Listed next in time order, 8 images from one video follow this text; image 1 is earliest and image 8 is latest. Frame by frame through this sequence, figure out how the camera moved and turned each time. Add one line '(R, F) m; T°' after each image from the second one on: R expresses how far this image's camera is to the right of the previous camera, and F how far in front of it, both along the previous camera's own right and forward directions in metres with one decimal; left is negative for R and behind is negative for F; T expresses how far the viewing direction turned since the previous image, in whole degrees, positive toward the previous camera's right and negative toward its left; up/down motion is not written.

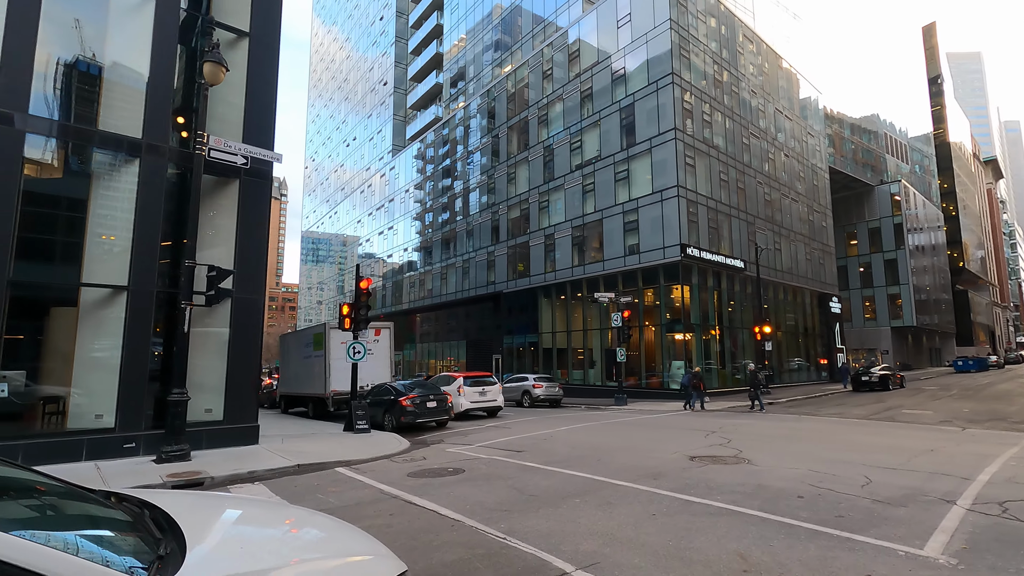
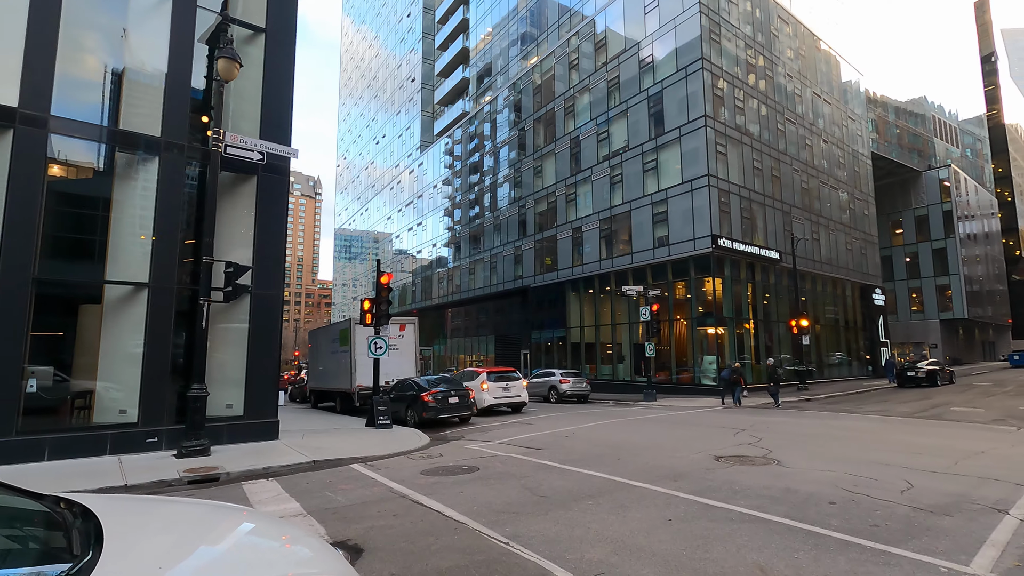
(+0.3, +0.3) m; -3°
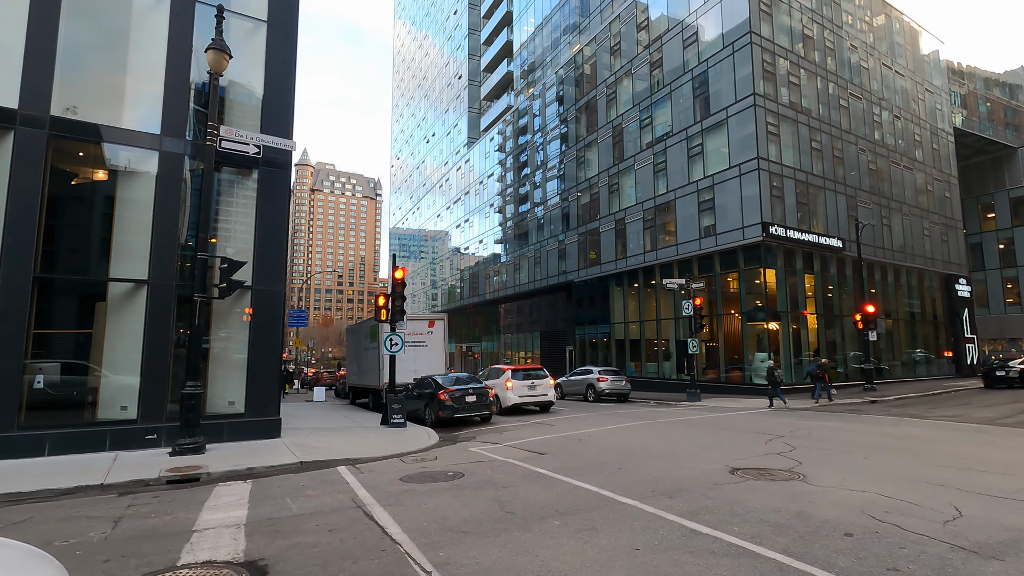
(+1.1, +0.8) m; -6°
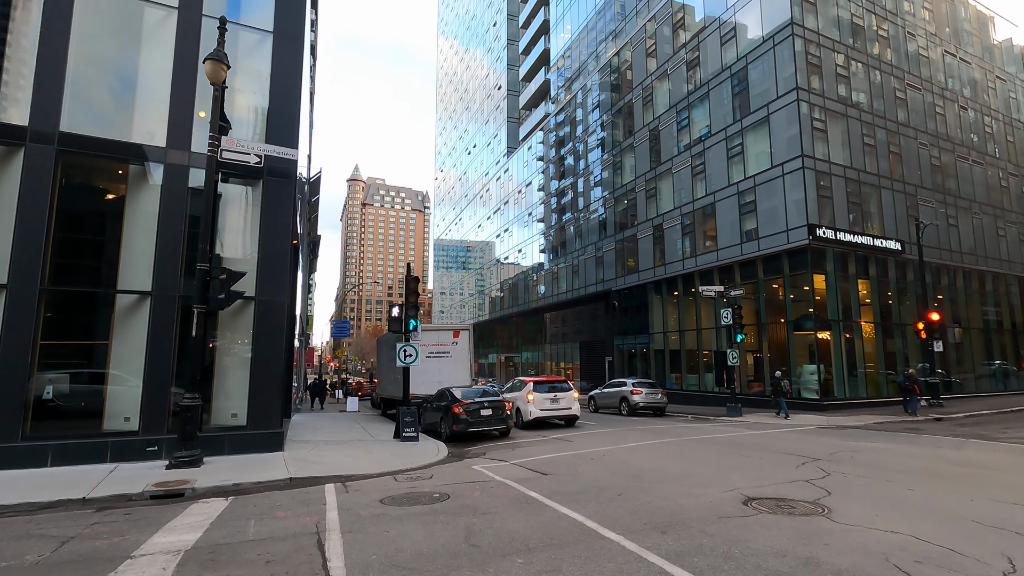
(+0.9, +0.6) m; -5°
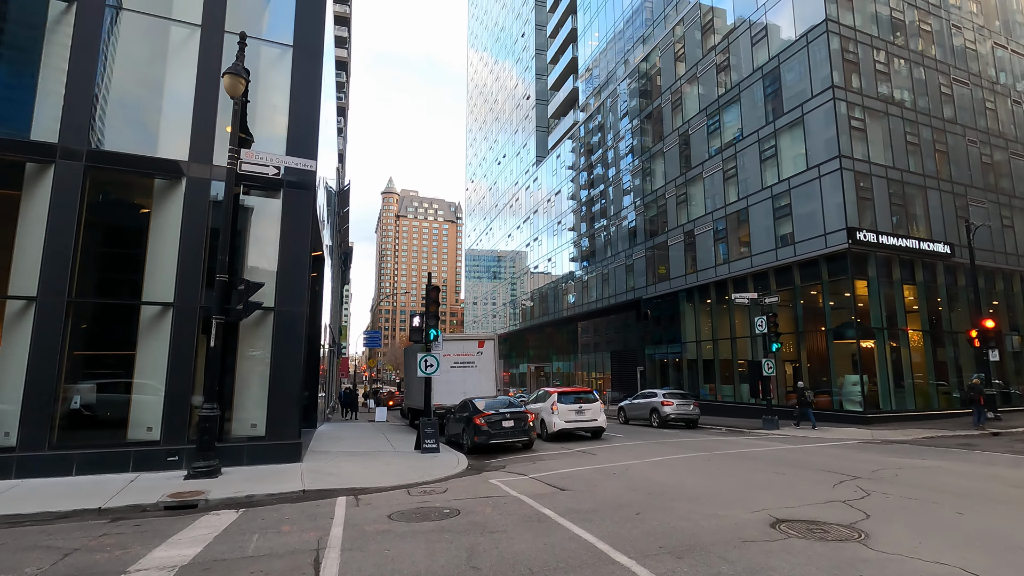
(+0.3, +0.3) m; -4°
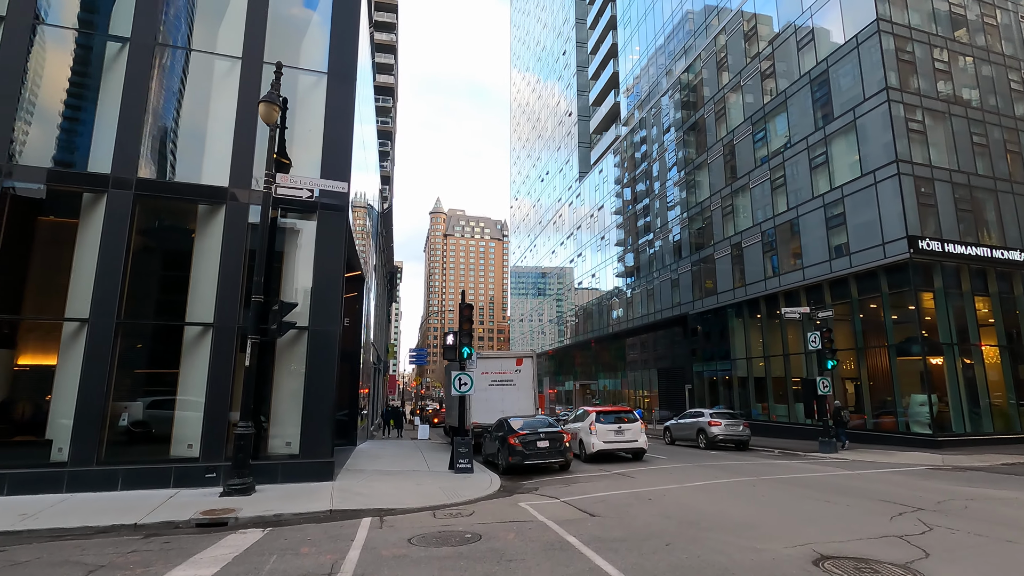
(+0.4, +0.2) m; -5°
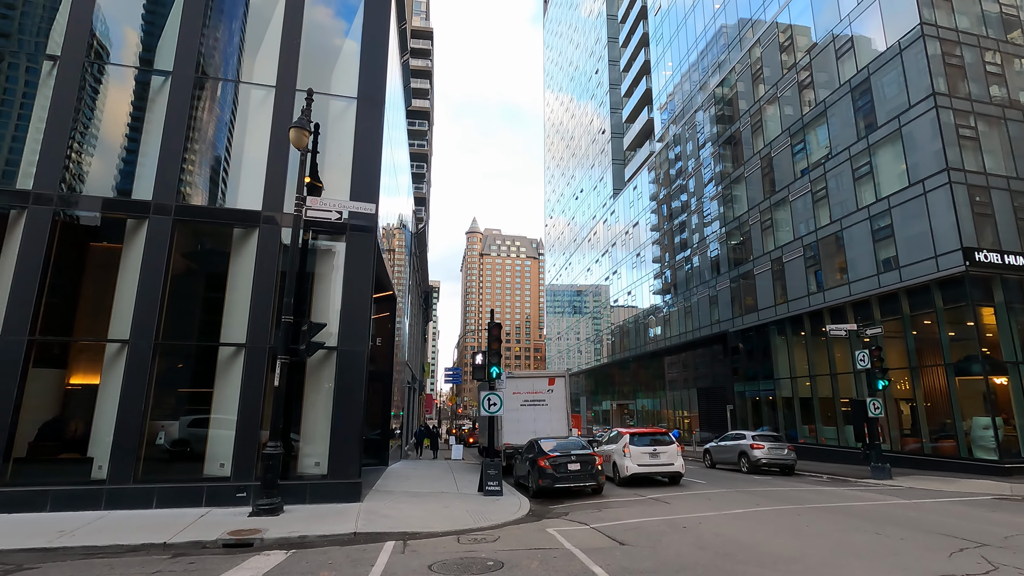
(+0.2, +0.1) m; -4°
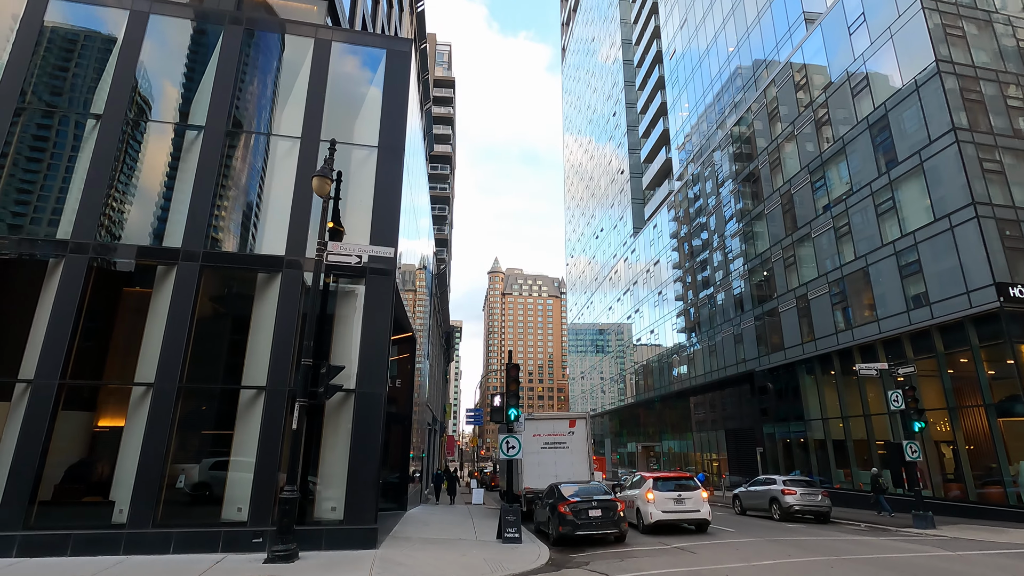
(+0.1, 0.0) m; -2°
